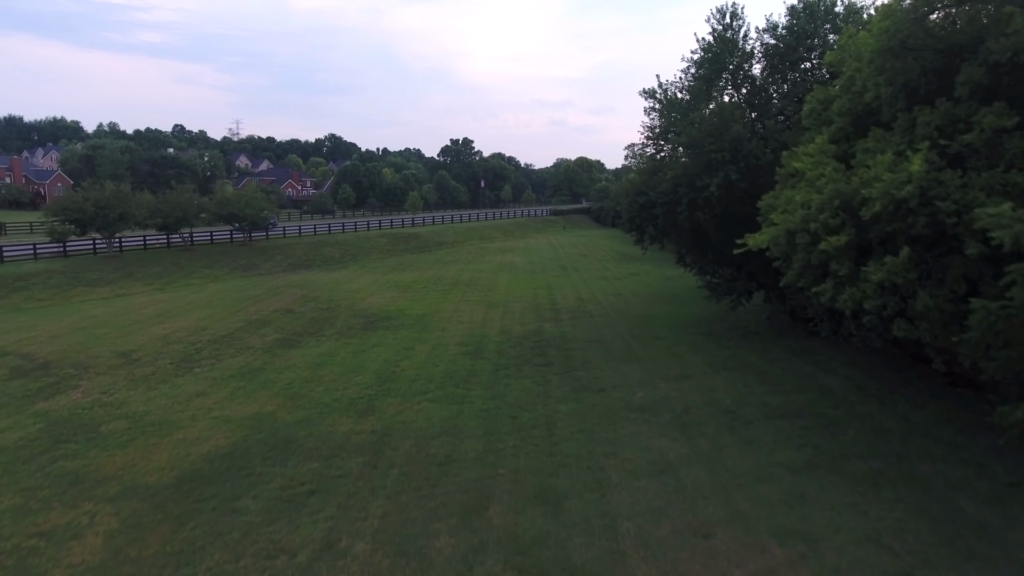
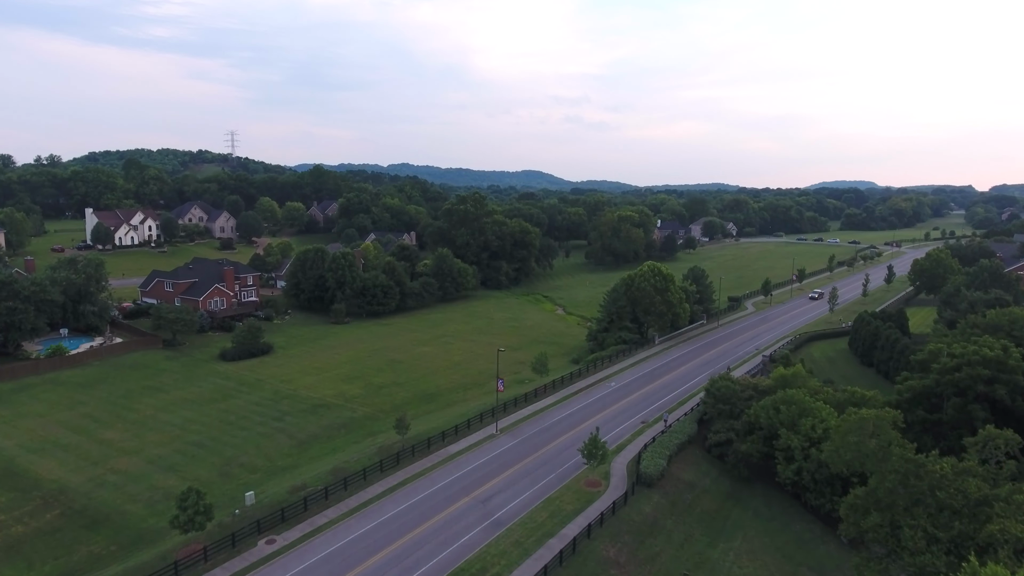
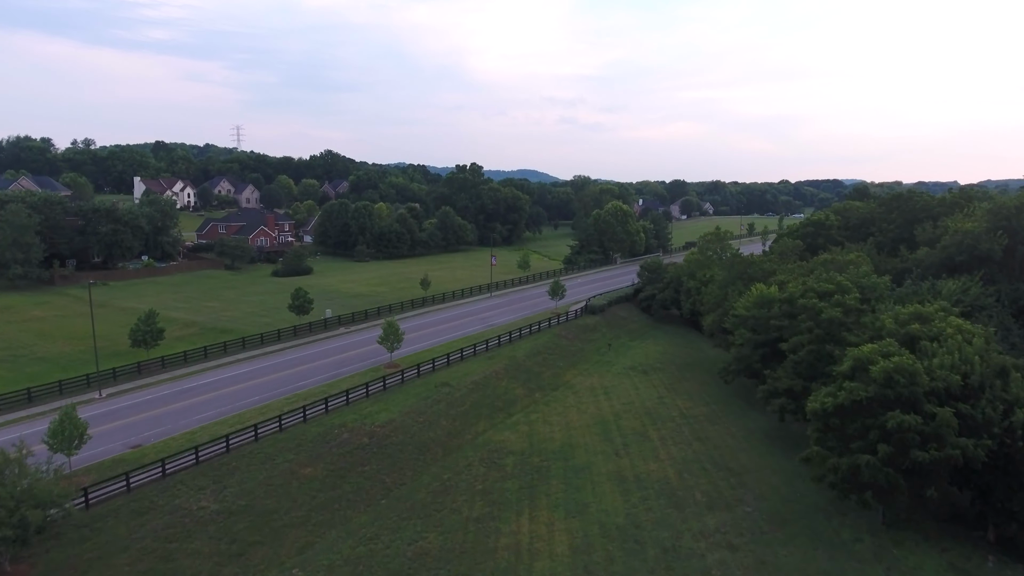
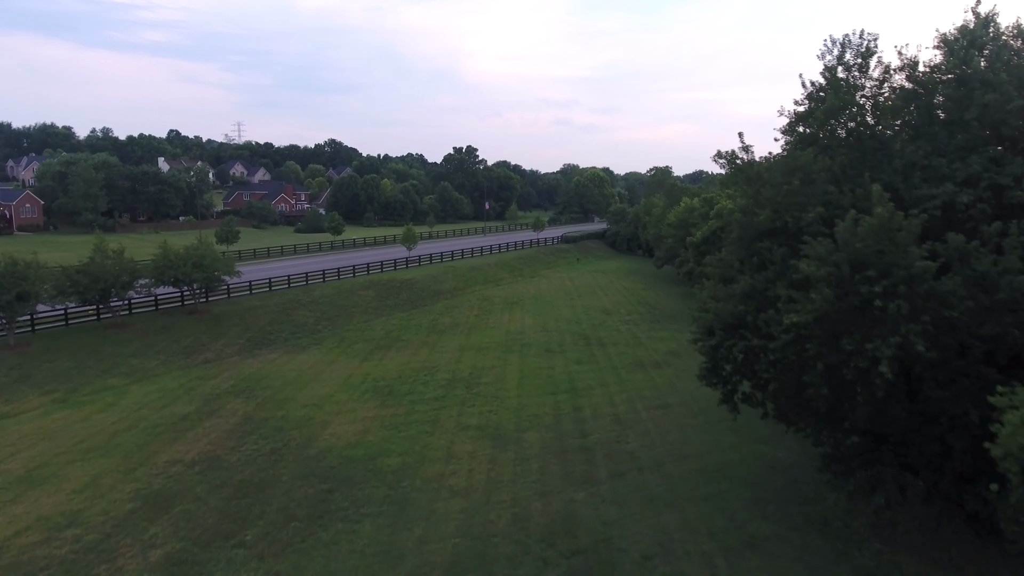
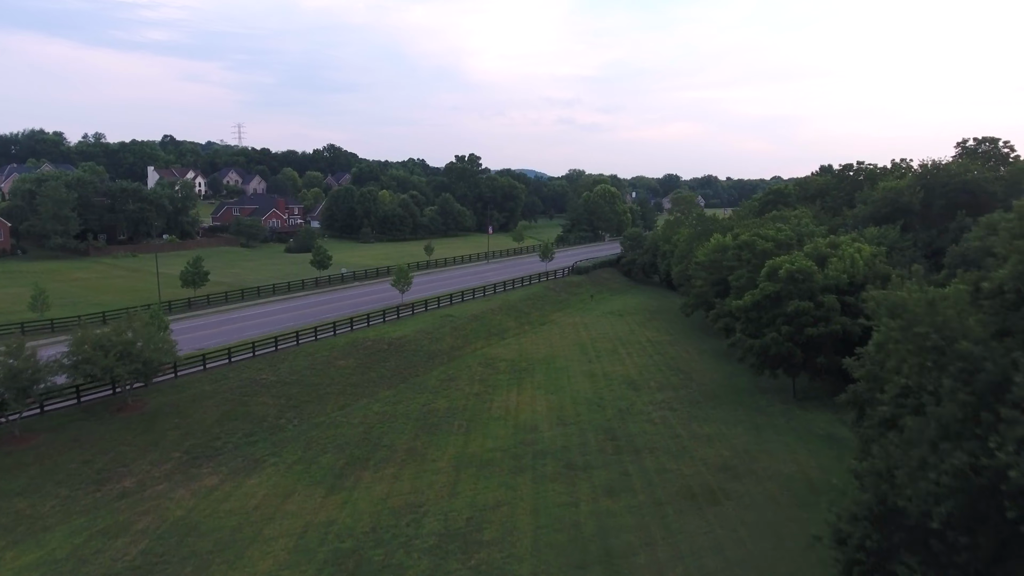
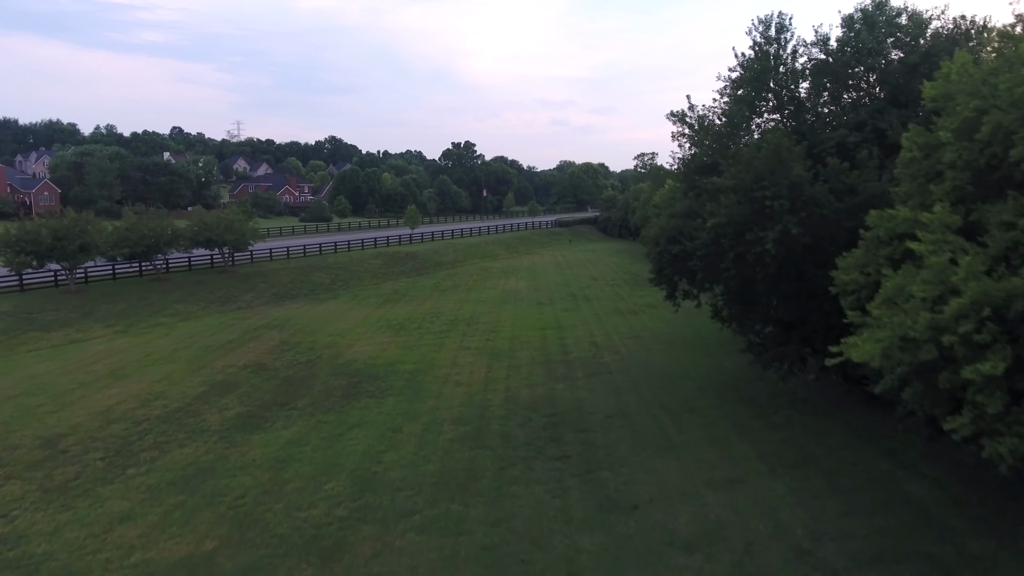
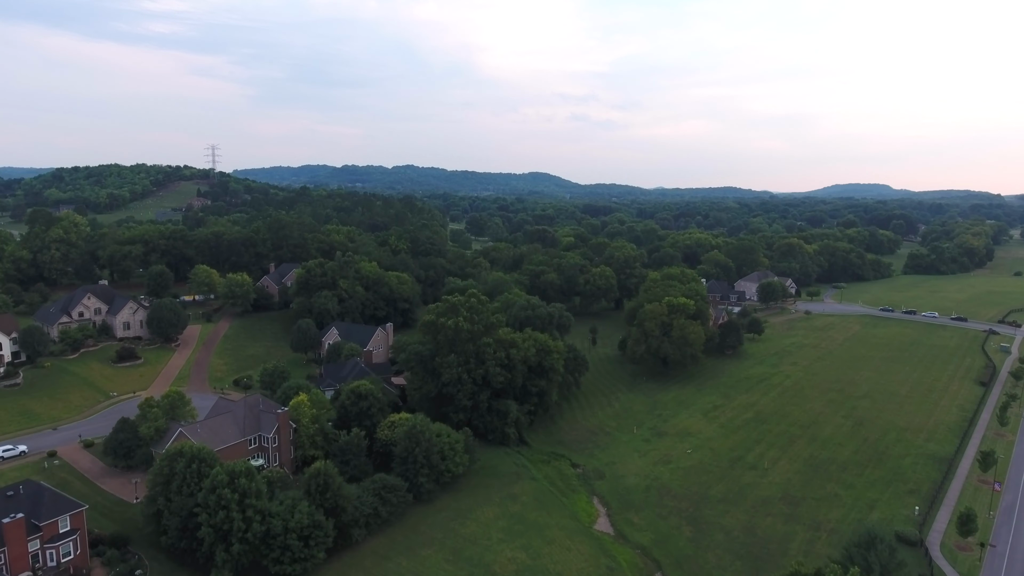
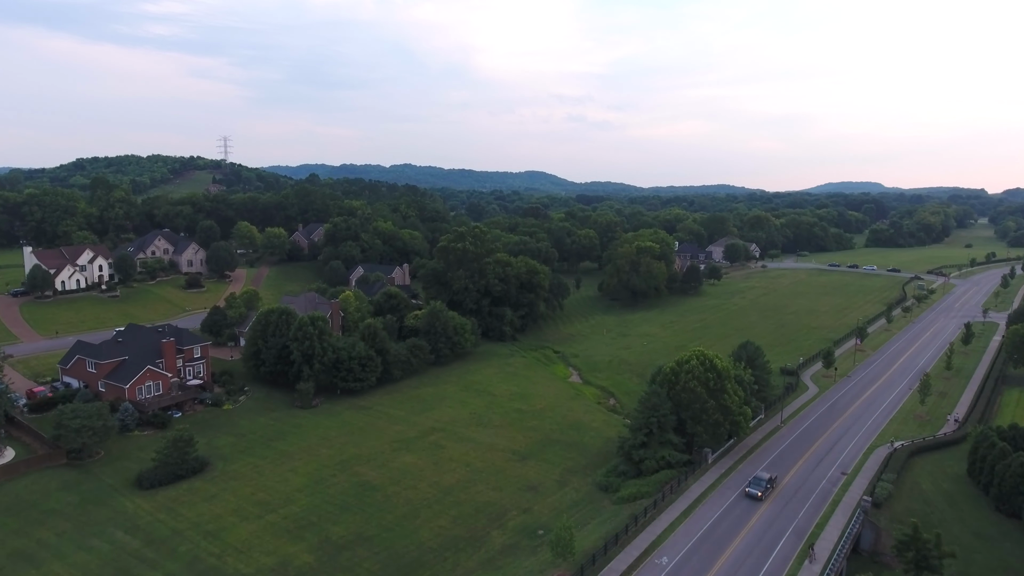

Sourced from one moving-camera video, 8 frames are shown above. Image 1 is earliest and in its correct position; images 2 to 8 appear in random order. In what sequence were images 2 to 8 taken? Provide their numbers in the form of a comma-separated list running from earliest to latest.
6, 4, 5, 3, 2, 8, 7
